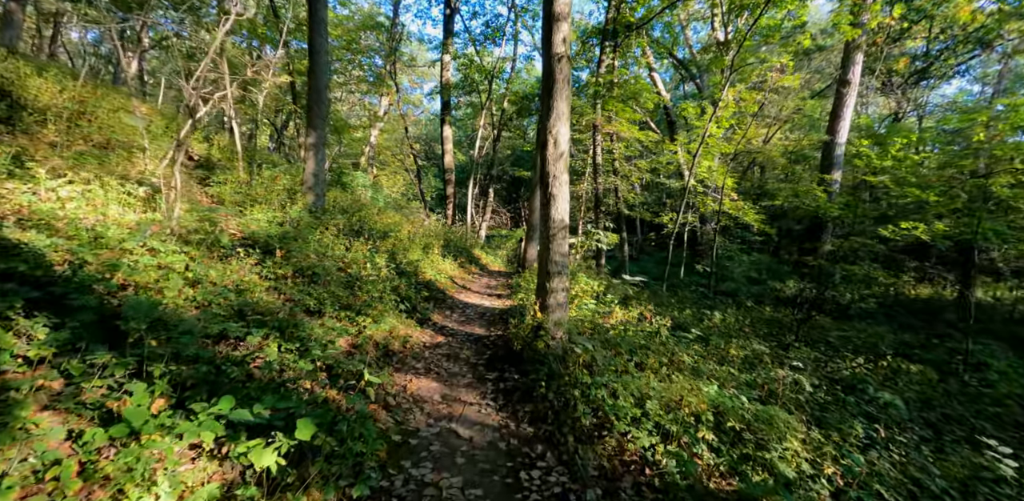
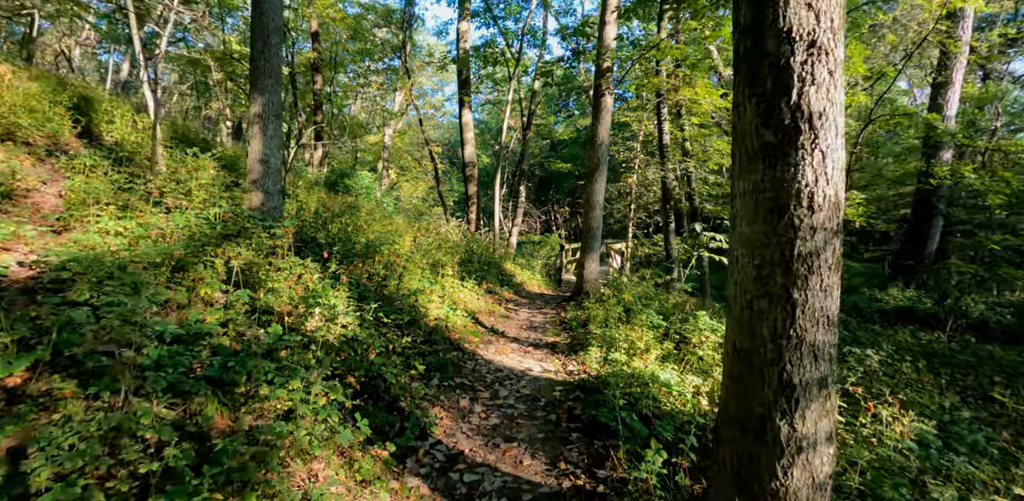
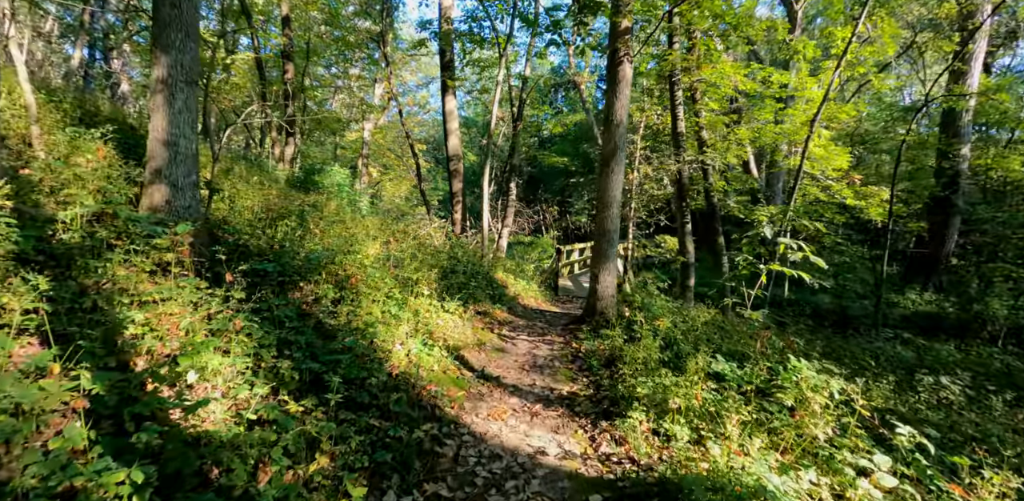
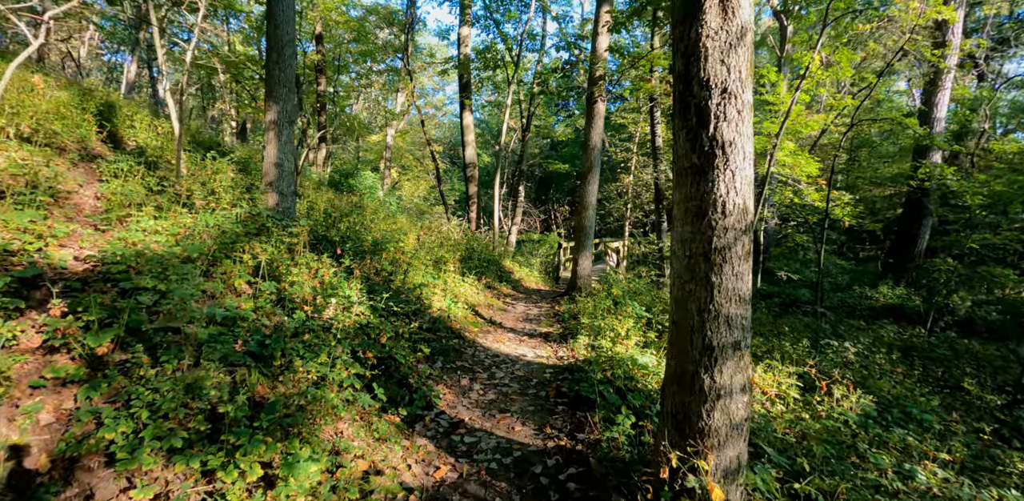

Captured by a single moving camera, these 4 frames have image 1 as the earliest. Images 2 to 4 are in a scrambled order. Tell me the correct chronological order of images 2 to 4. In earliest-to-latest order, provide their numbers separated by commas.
4, 2, 3
